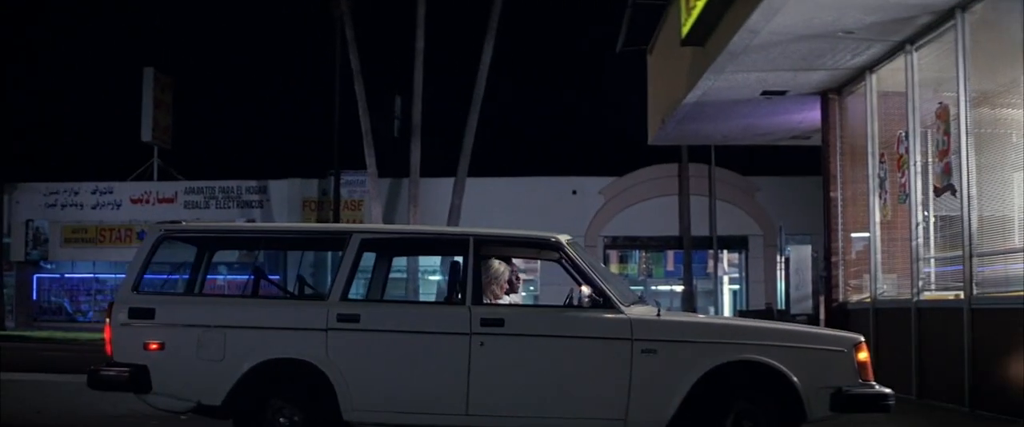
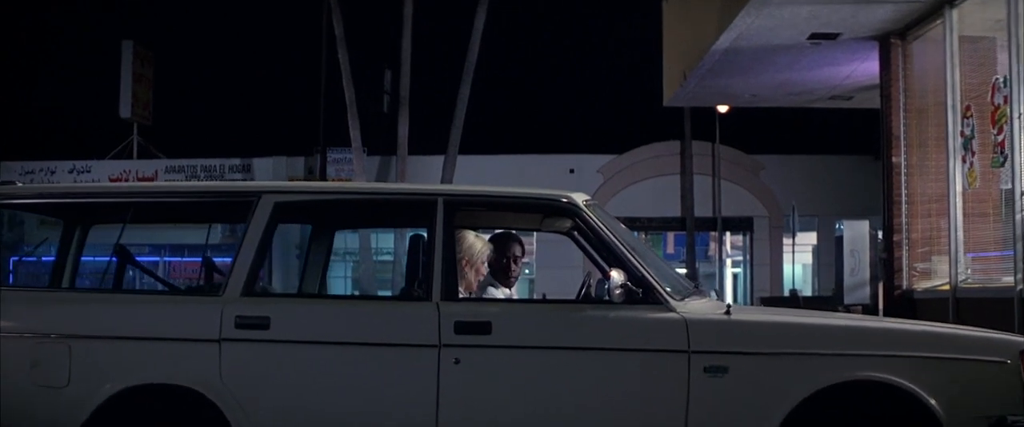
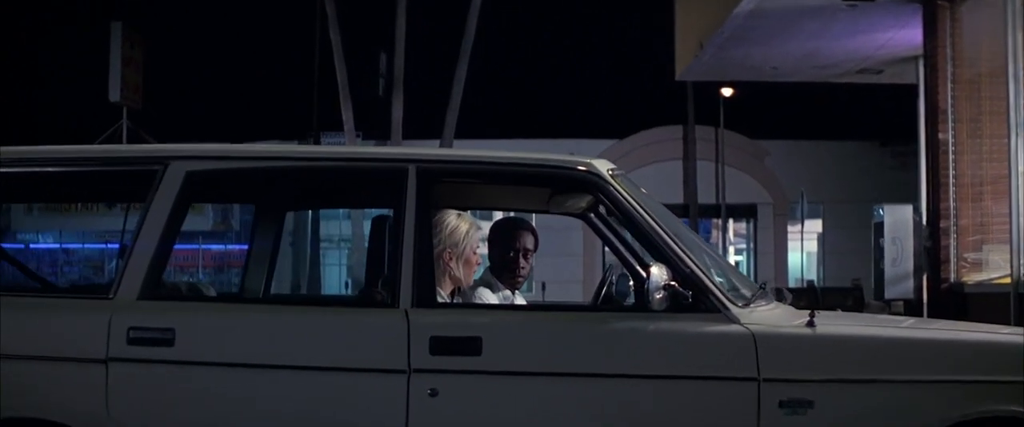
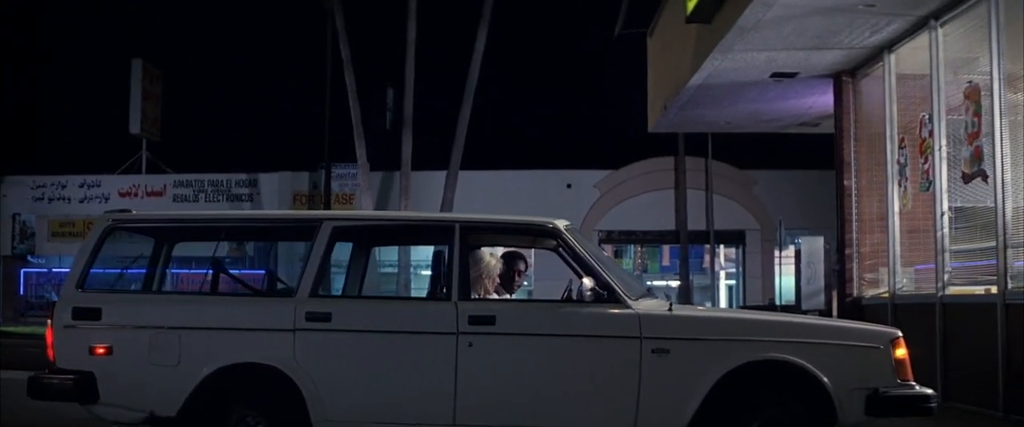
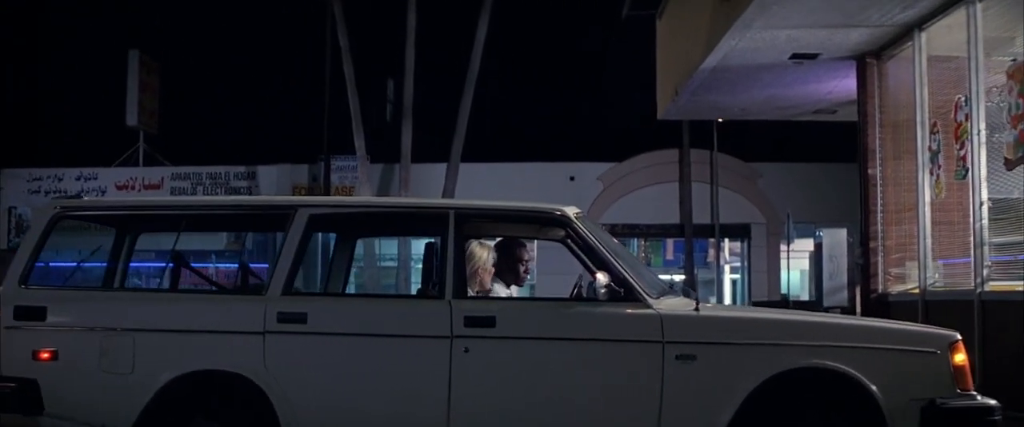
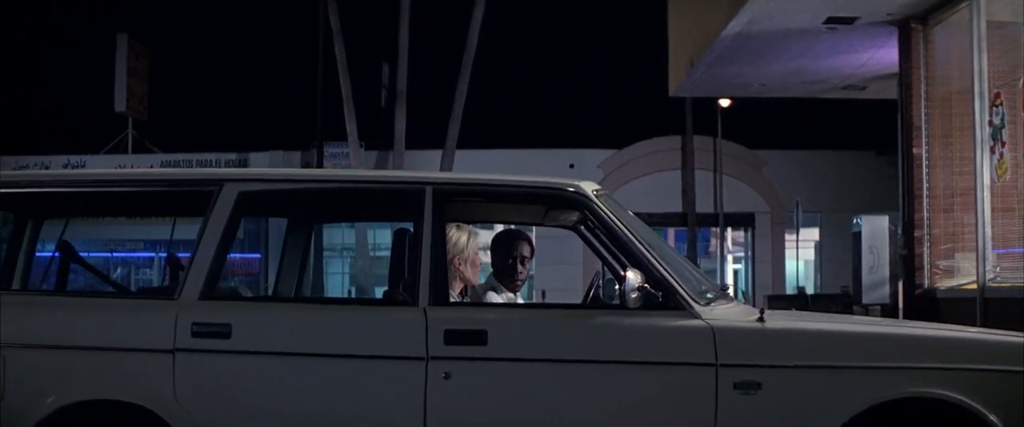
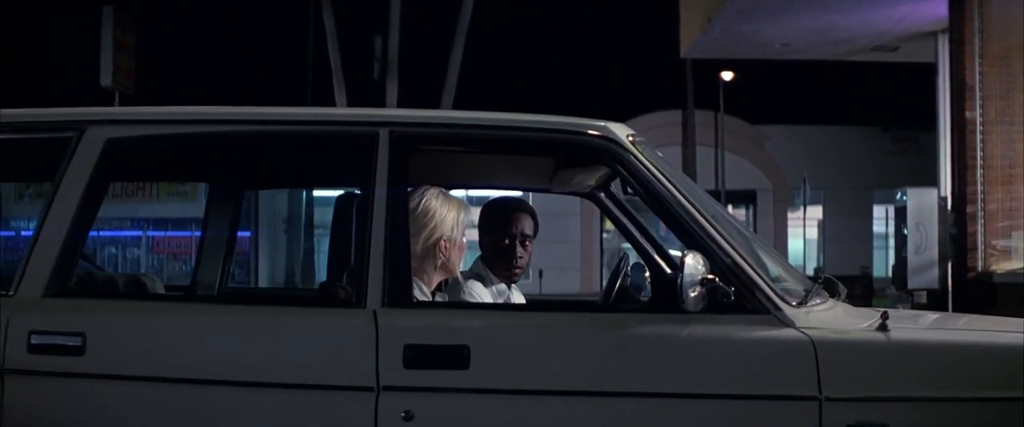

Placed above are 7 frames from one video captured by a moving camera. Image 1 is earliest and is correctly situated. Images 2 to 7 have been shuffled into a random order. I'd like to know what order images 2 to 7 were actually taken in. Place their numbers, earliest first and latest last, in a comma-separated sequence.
4, 5, 2, 6, 3, 7
